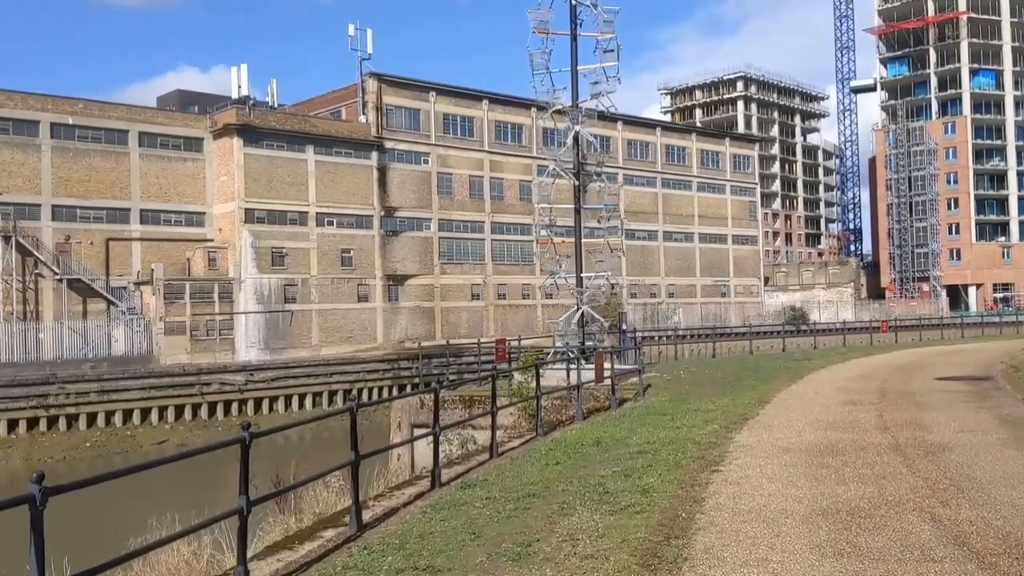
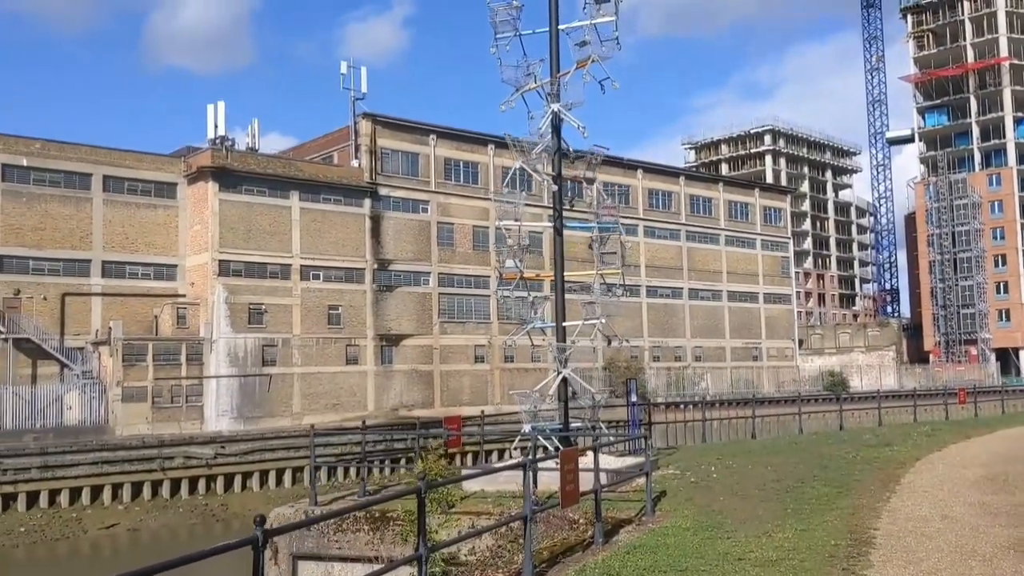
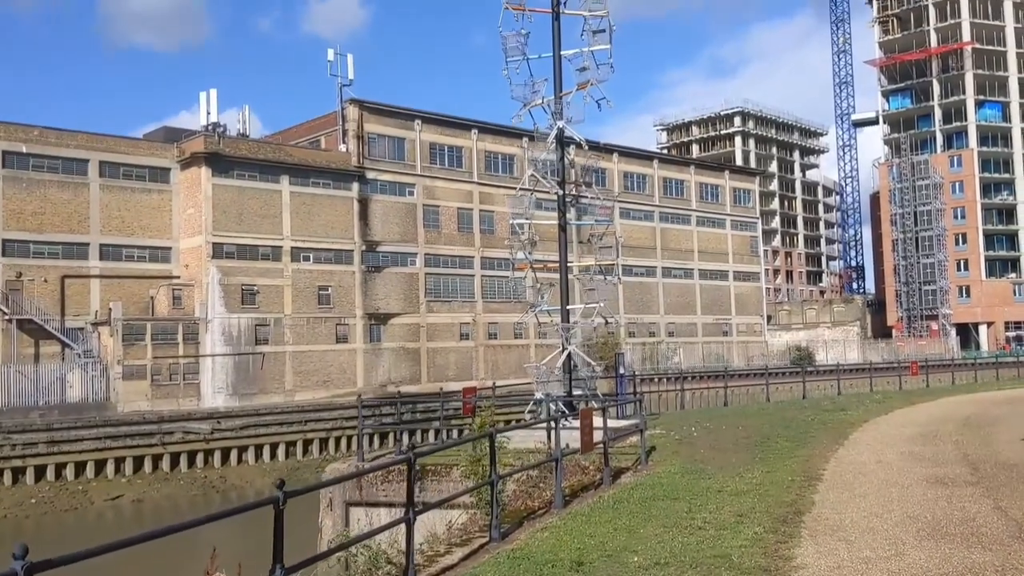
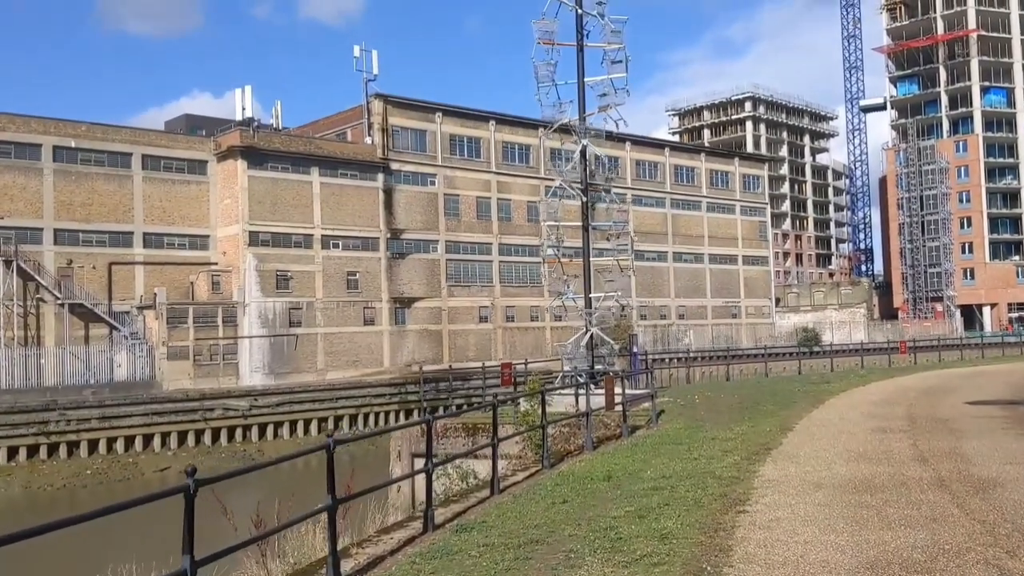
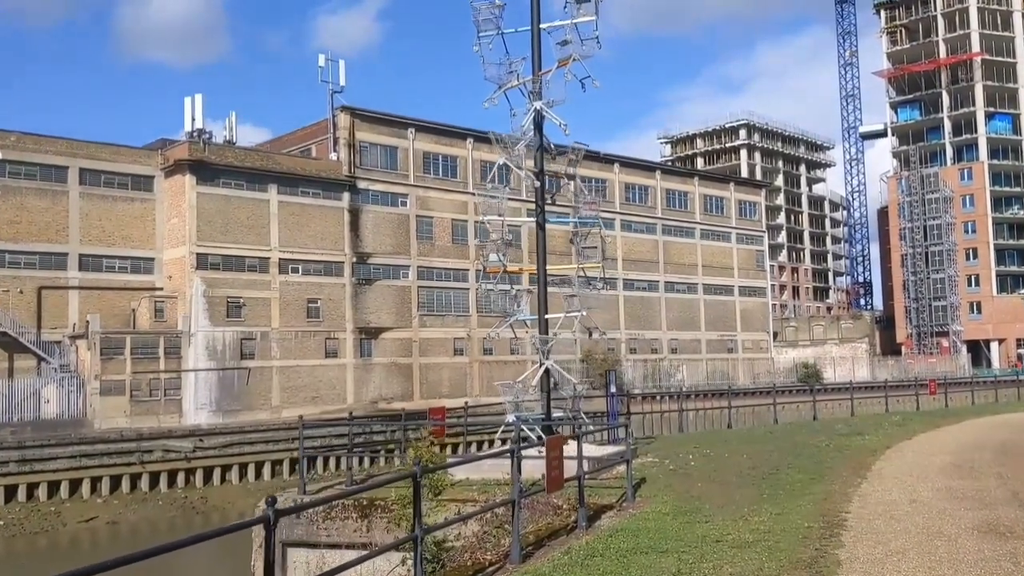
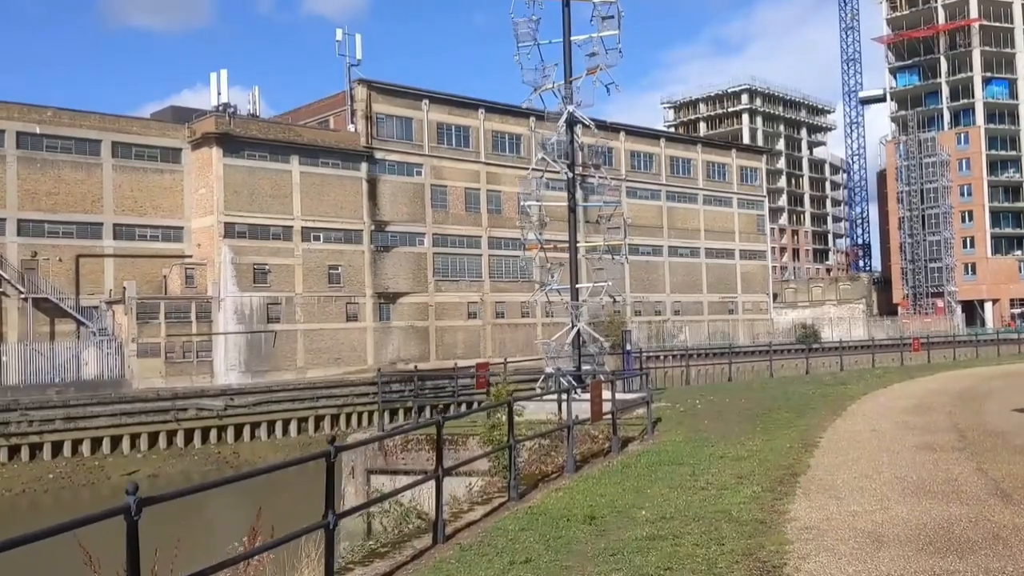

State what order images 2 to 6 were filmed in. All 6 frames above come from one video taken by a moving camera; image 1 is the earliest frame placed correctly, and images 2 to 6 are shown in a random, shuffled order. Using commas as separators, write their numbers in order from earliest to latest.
4, 6, 3, 5, 2
